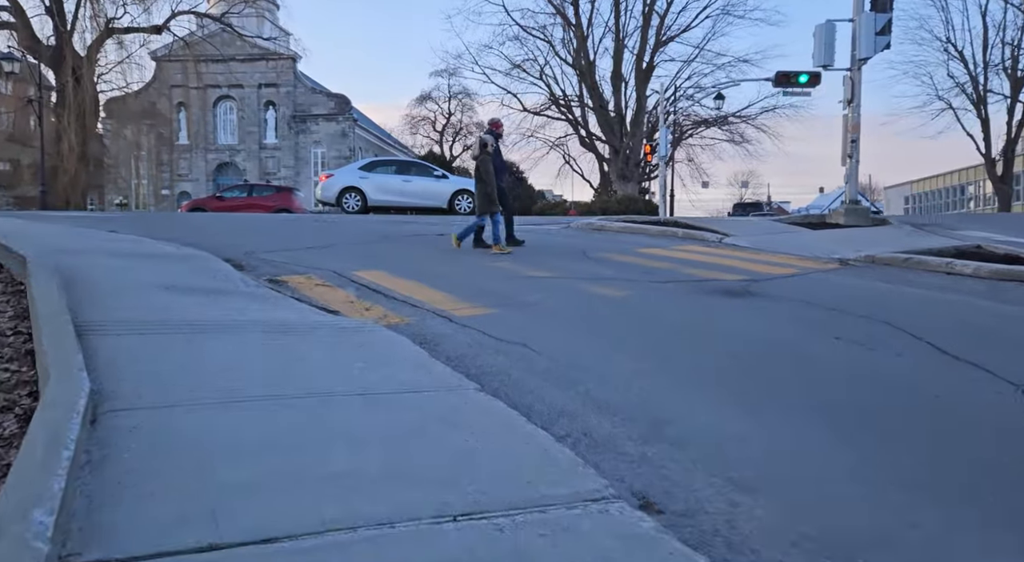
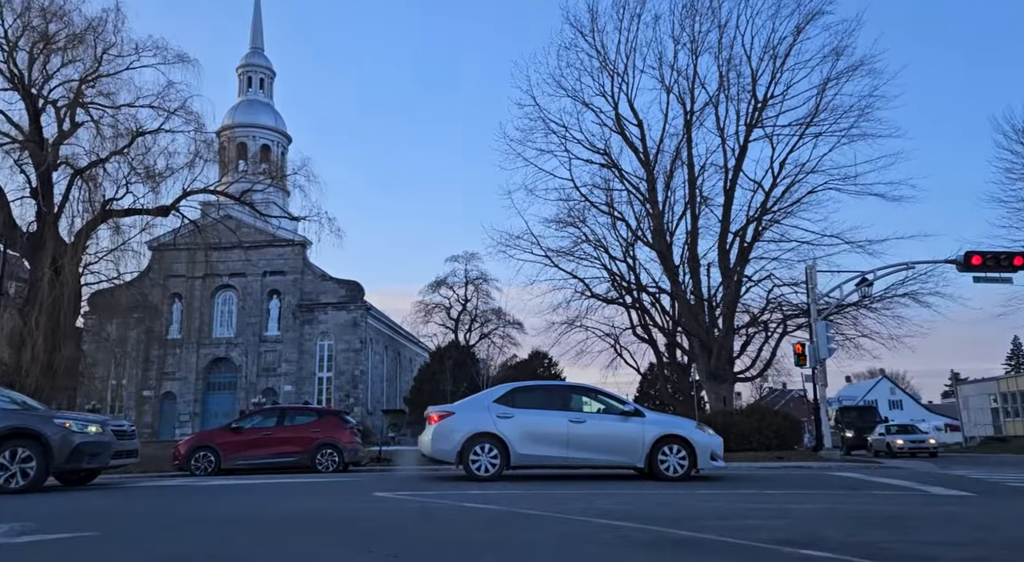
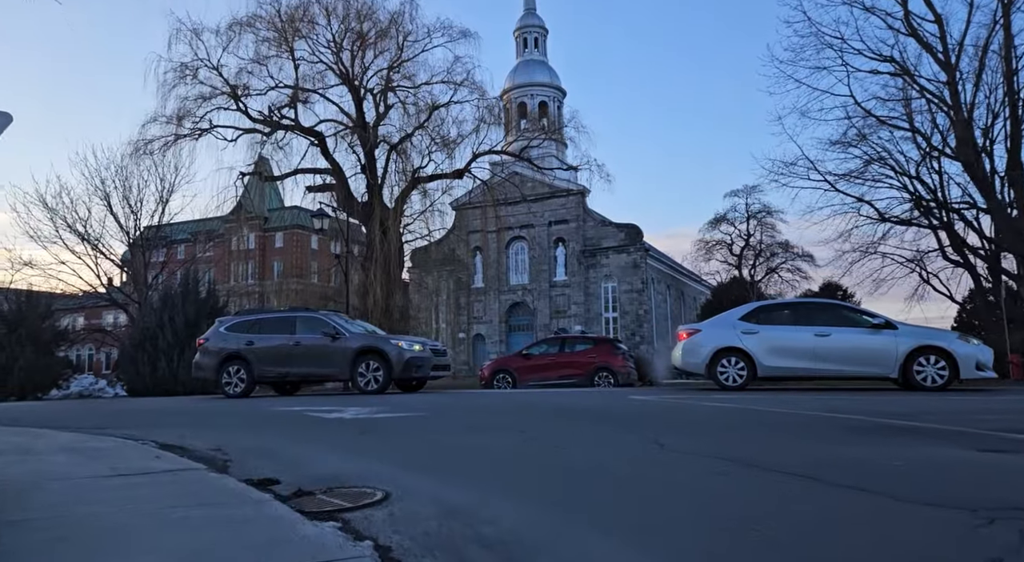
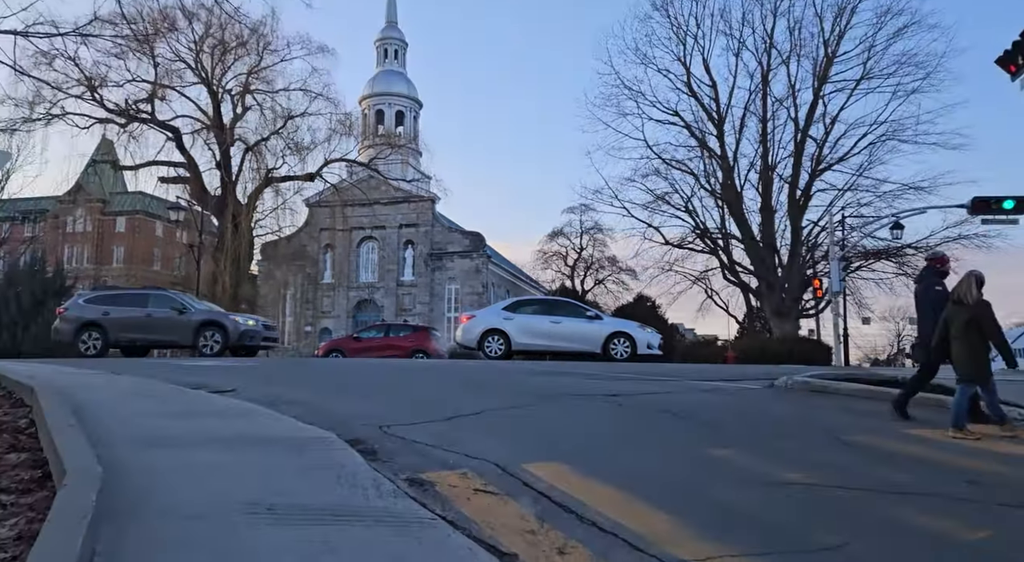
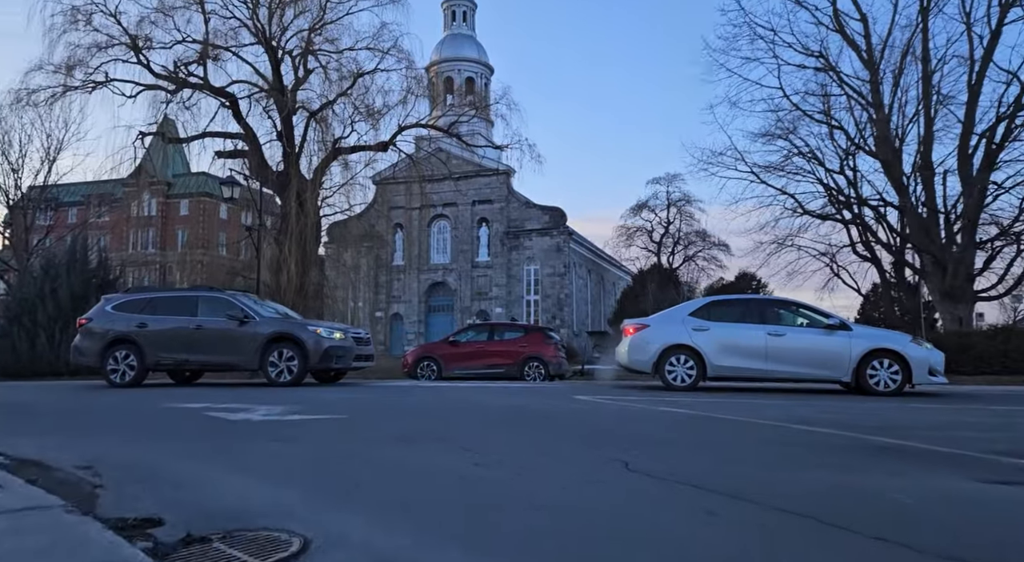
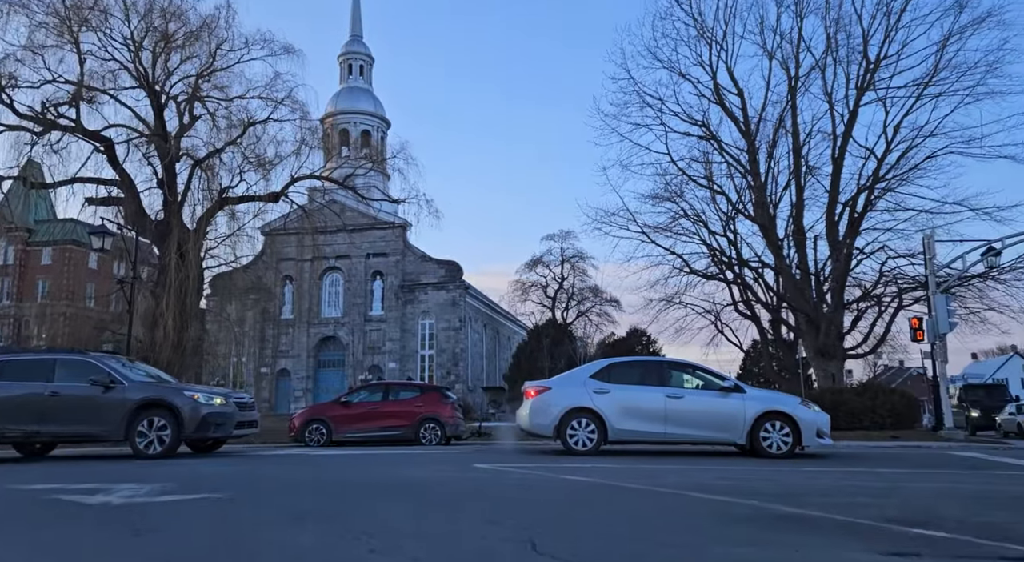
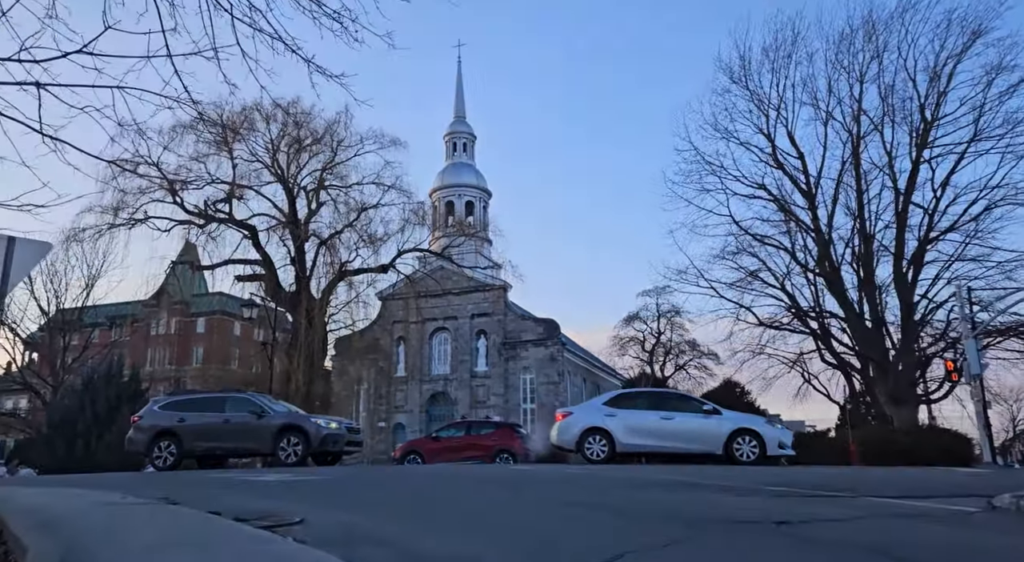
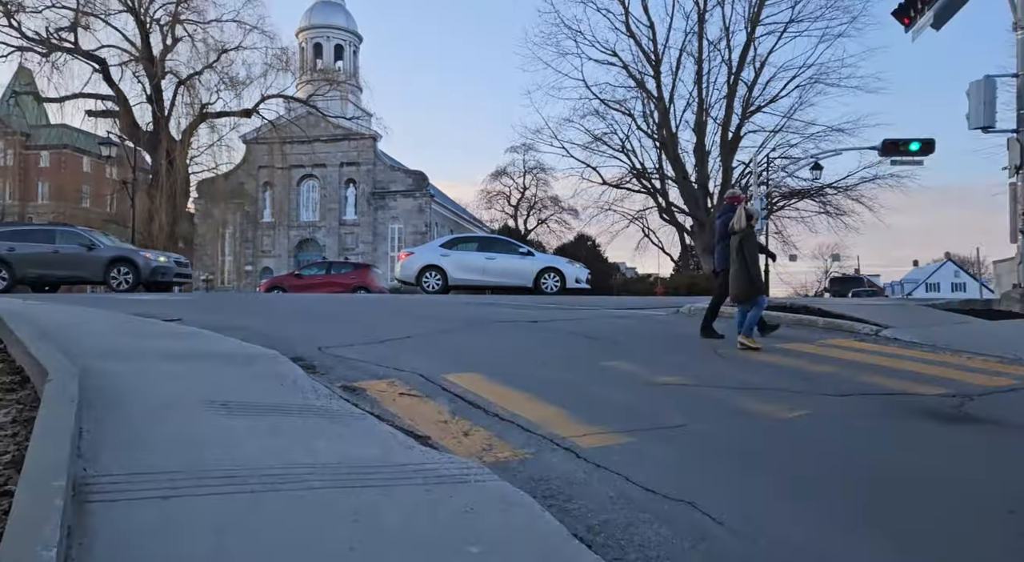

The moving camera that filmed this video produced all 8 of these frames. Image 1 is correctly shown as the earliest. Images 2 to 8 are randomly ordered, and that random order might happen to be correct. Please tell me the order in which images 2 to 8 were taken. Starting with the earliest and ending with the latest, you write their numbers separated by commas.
8, 4, 7, 3, 5, 6, 2
